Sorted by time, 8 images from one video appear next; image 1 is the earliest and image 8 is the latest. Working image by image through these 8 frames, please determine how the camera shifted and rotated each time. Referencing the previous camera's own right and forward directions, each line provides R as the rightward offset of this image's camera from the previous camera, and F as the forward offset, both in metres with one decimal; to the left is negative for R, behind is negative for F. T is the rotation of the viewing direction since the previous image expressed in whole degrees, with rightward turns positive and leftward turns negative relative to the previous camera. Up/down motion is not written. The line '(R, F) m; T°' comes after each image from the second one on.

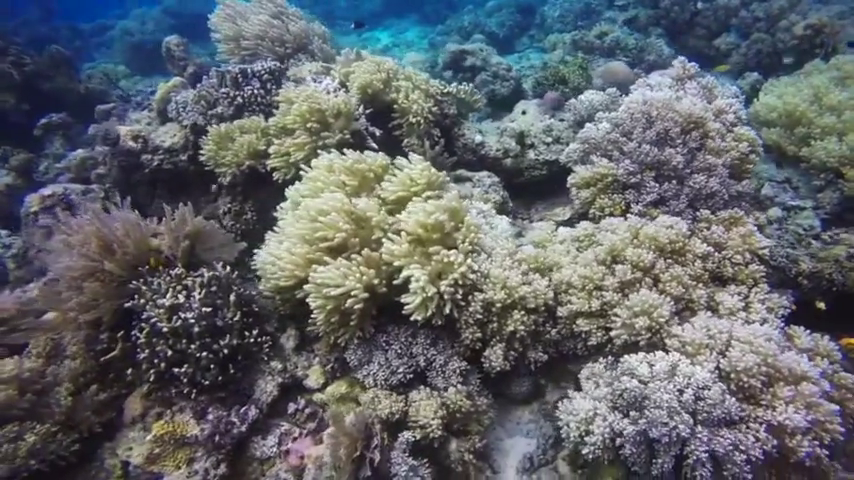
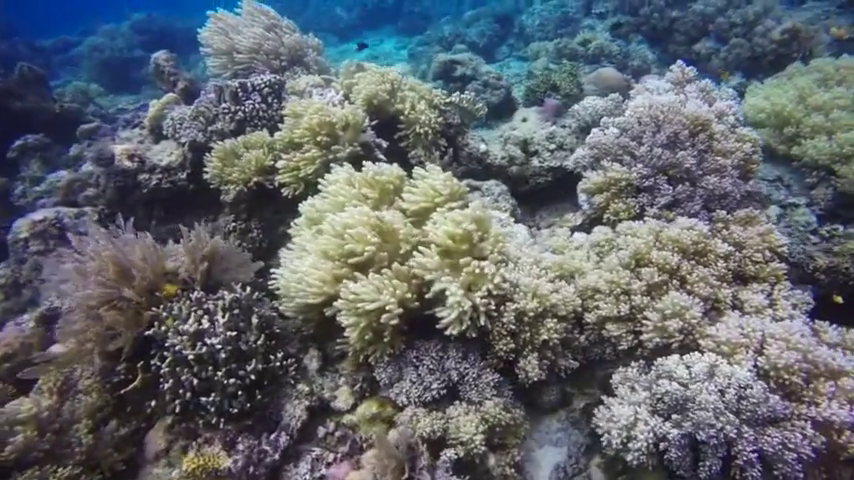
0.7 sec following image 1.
(-0.4, +0.1) m; +3°
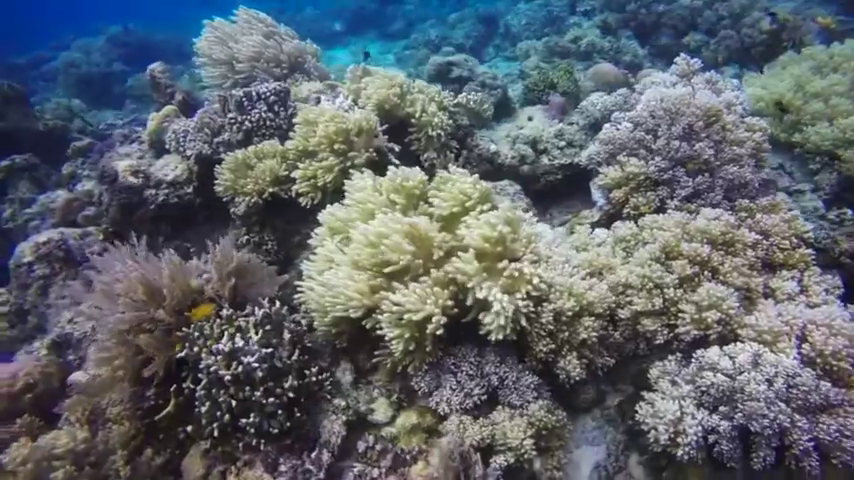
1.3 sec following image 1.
(-0.3, +0.1) m; +2°
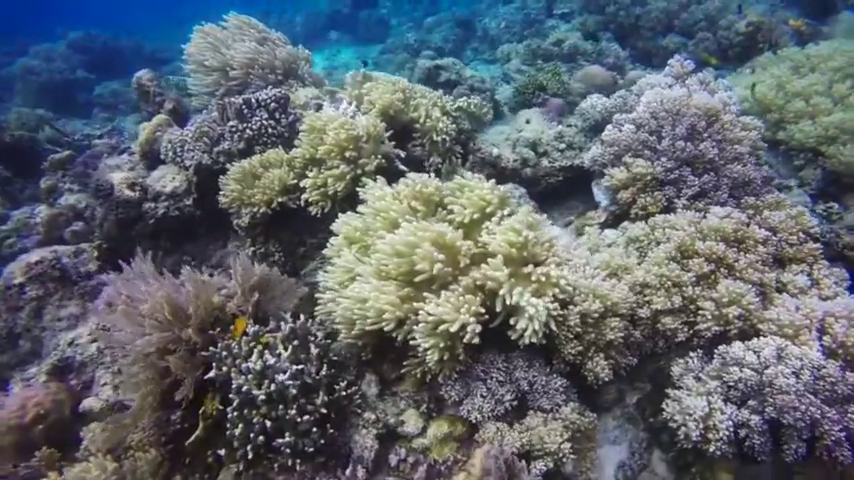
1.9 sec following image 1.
(-0.4, 0.0) m; +3°
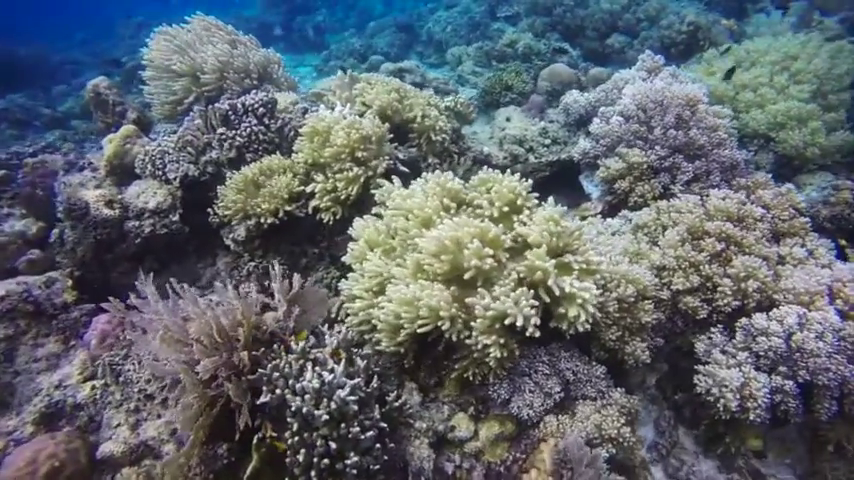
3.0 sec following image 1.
(-0.7, +0.1) m; +8°
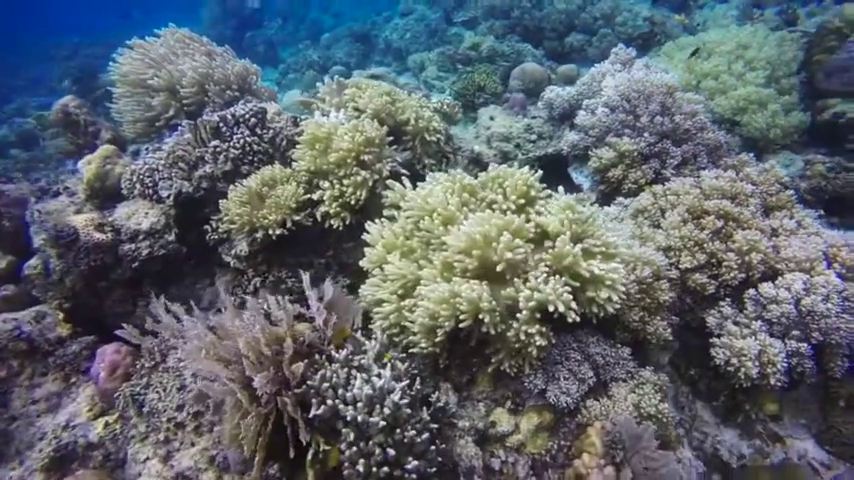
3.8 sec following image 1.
(-0.4, 0.0) m; +5°
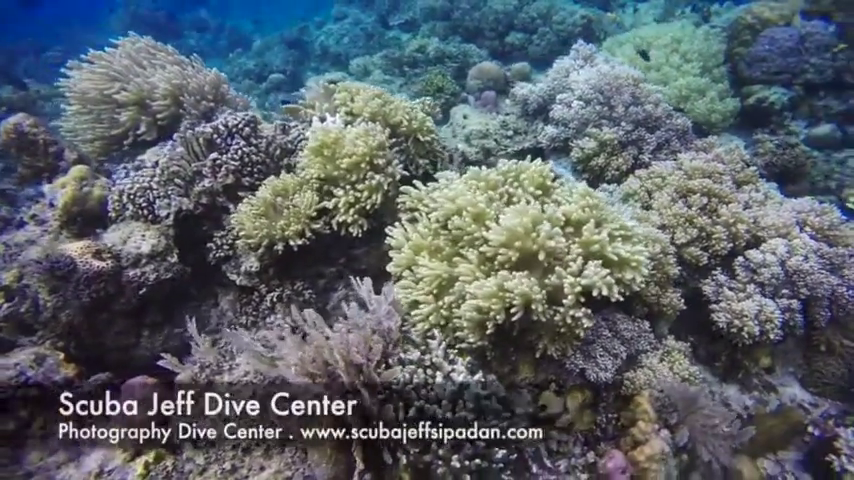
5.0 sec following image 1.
(-0.7, 0.0) m; +8°
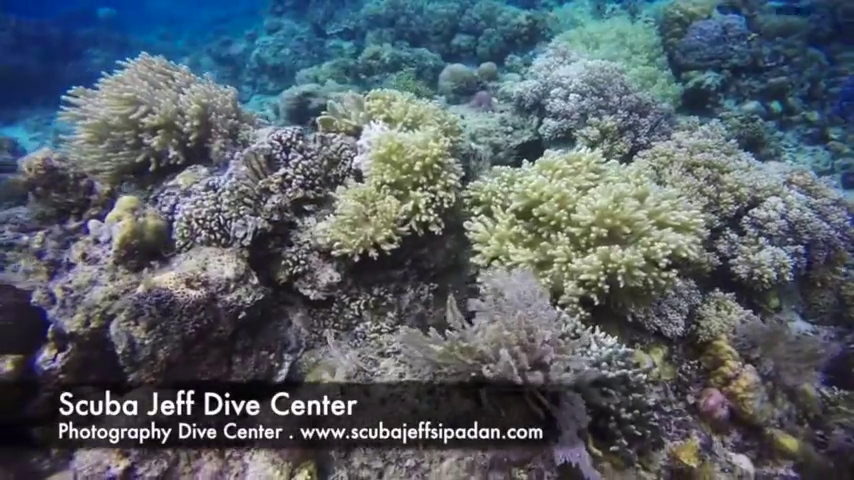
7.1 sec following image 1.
(-1.2, -0.1) m; +10°
